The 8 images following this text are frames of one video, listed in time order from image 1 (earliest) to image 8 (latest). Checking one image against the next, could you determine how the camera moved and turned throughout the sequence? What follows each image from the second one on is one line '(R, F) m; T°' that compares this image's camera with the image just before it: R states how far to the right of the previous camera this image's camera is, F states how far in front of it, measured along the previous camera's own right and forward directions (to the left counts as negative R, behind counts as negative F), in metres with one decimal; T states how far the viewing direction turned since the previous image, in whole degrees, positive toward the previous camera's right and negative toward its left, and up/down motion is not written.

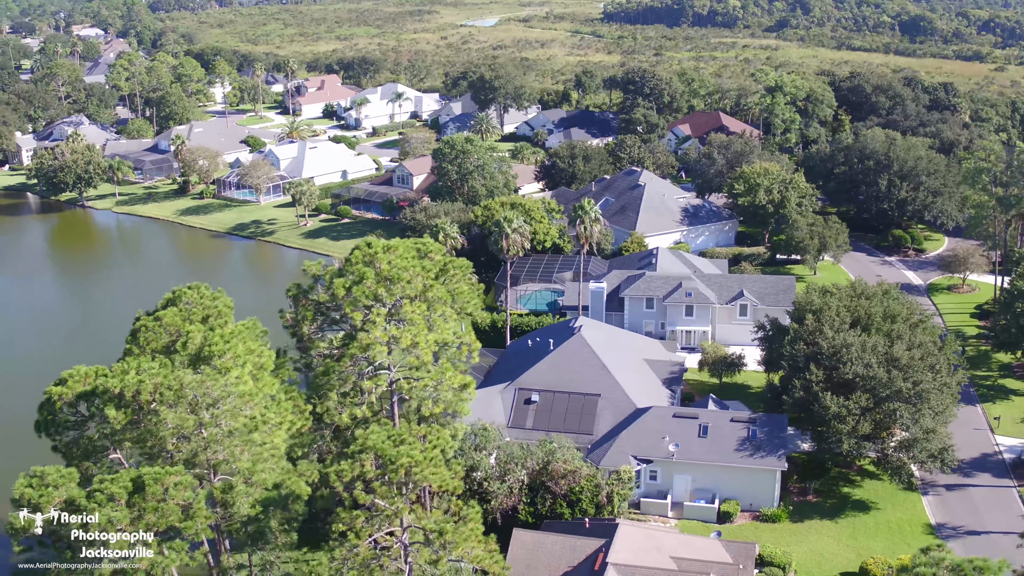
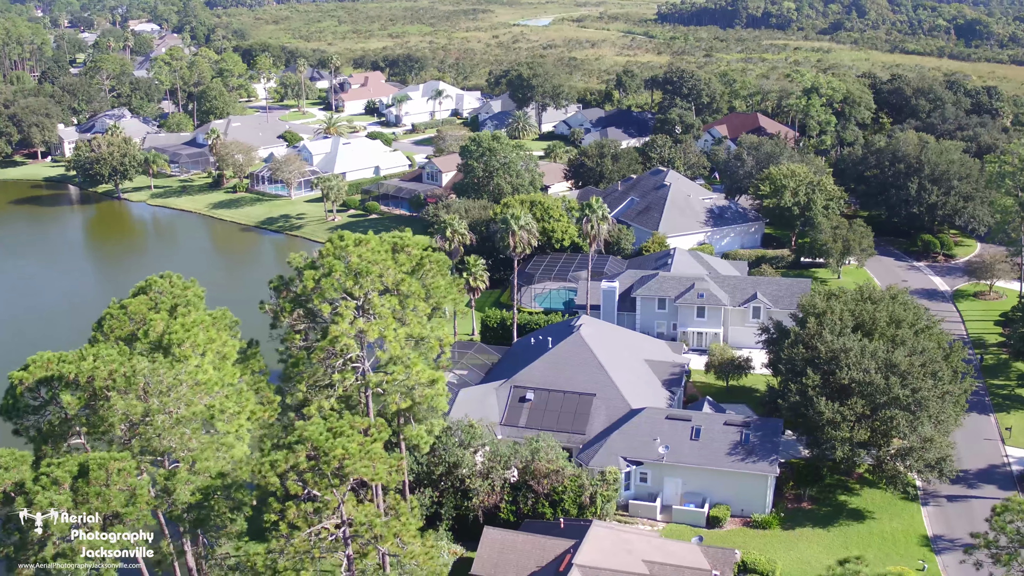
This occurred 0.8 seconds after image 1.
(+2.7, +0.7) m; -3°
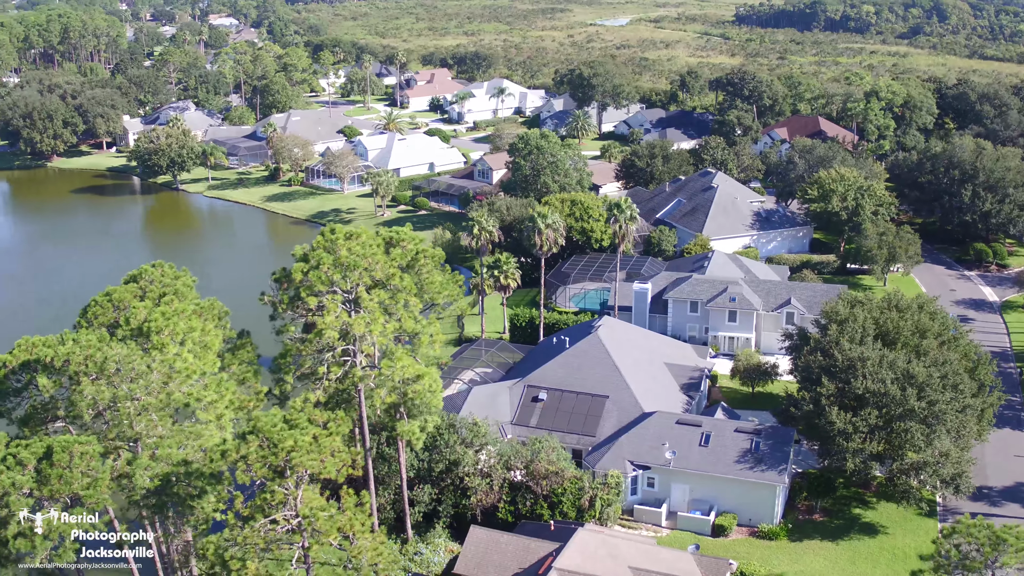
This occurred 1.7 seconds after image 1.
(+2.8, +0.8) m; -4°
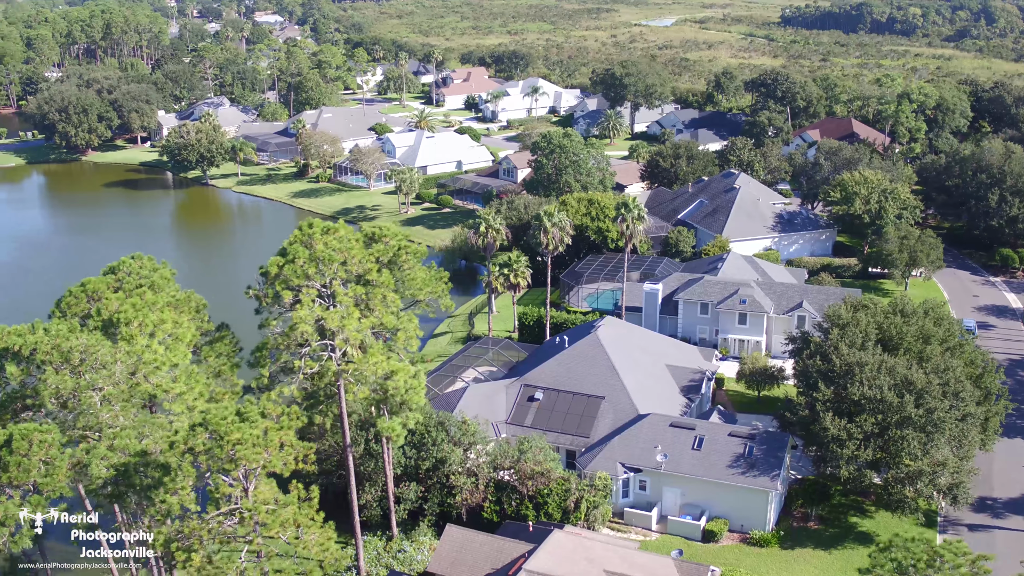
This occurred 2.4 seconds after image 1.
(+2.1, +0.6) m; -2°
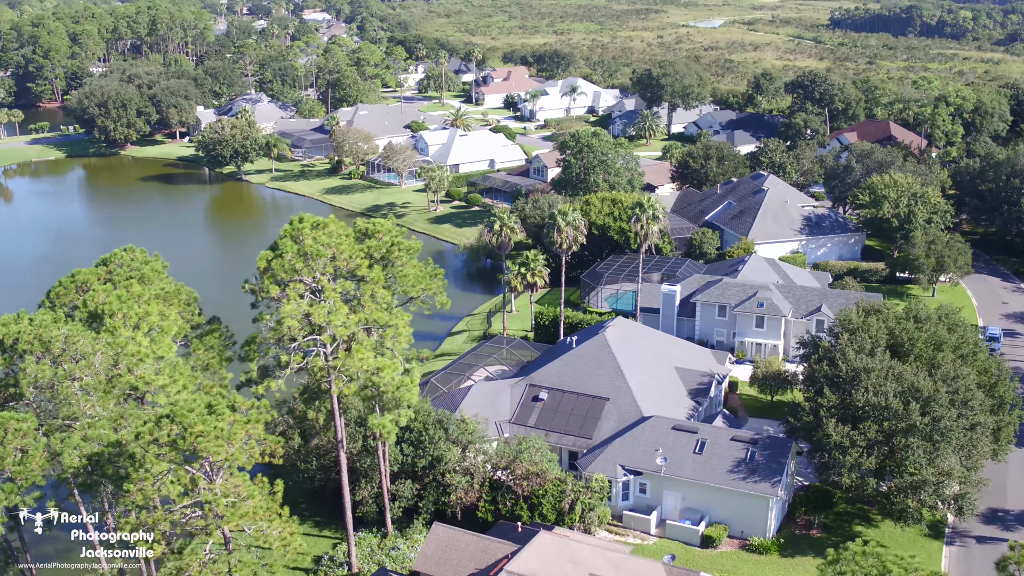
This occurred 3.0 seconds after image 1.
(+1.8, +0.5) m; -2°
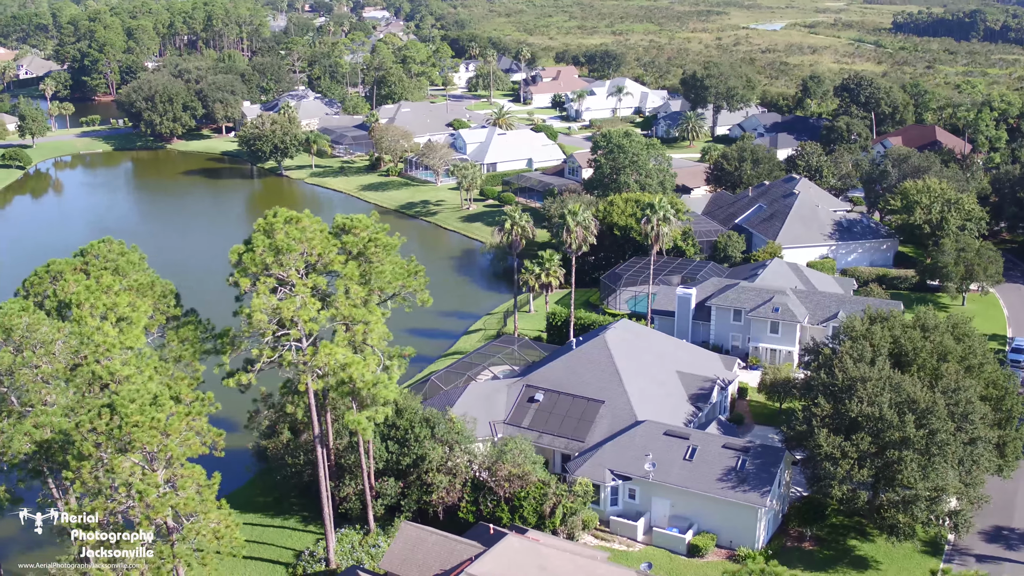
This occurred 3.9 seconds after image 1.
(+2.6, +0.8) m; -3°
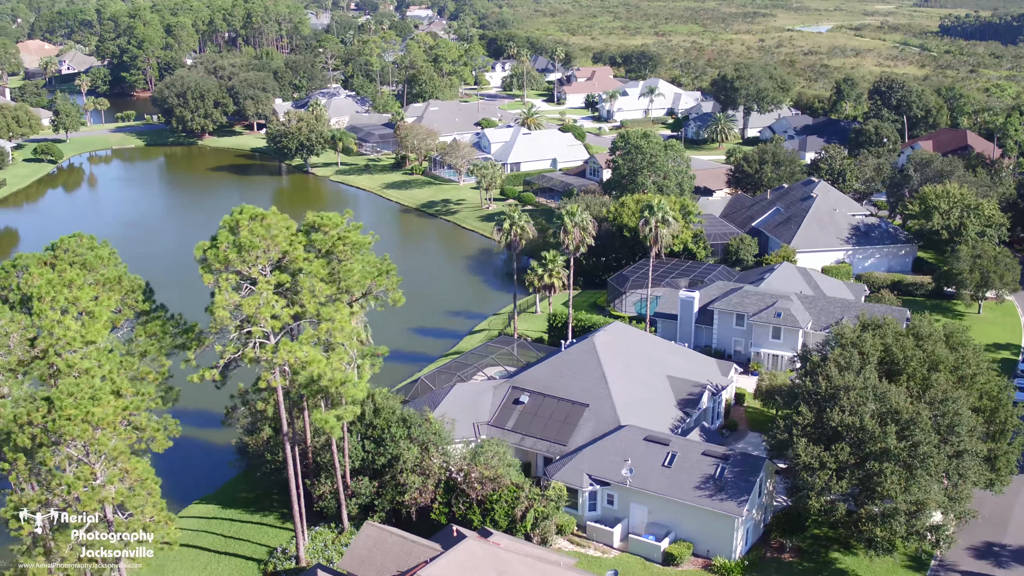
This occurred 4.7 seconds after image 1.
(+2.4, +0.6) m; -3°
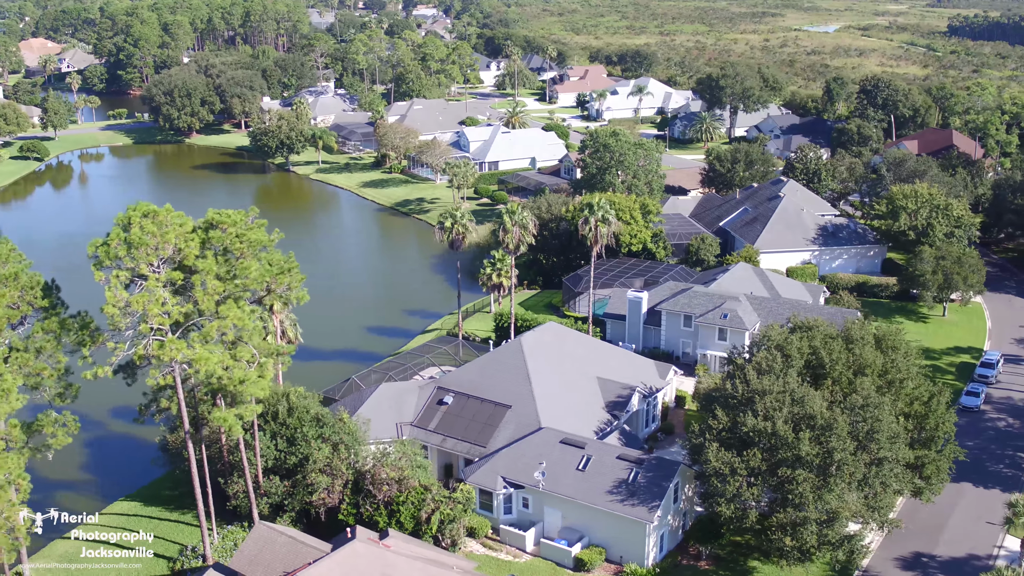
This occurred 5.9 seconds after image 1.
(+3.5, +1.0) m; -2°
